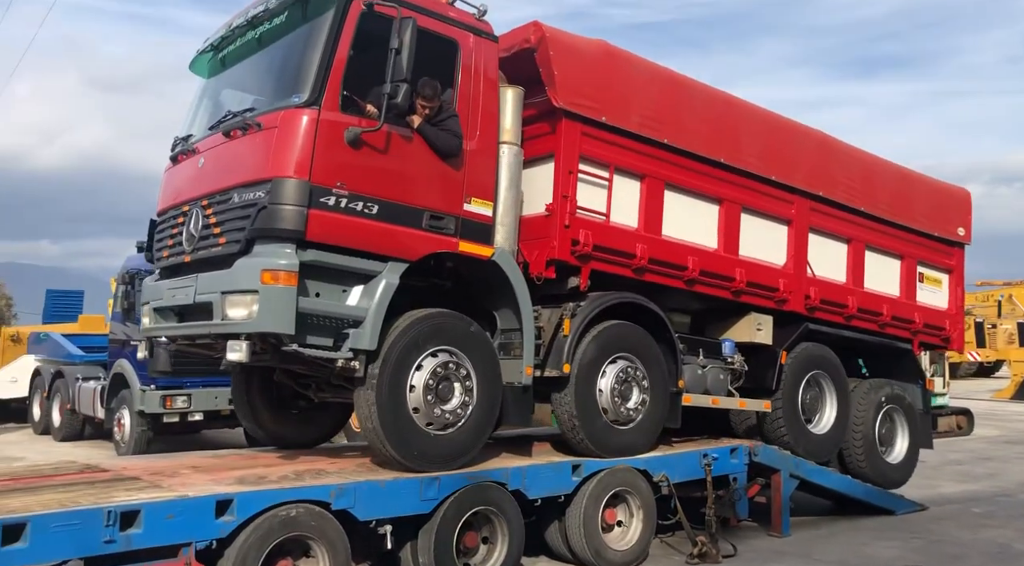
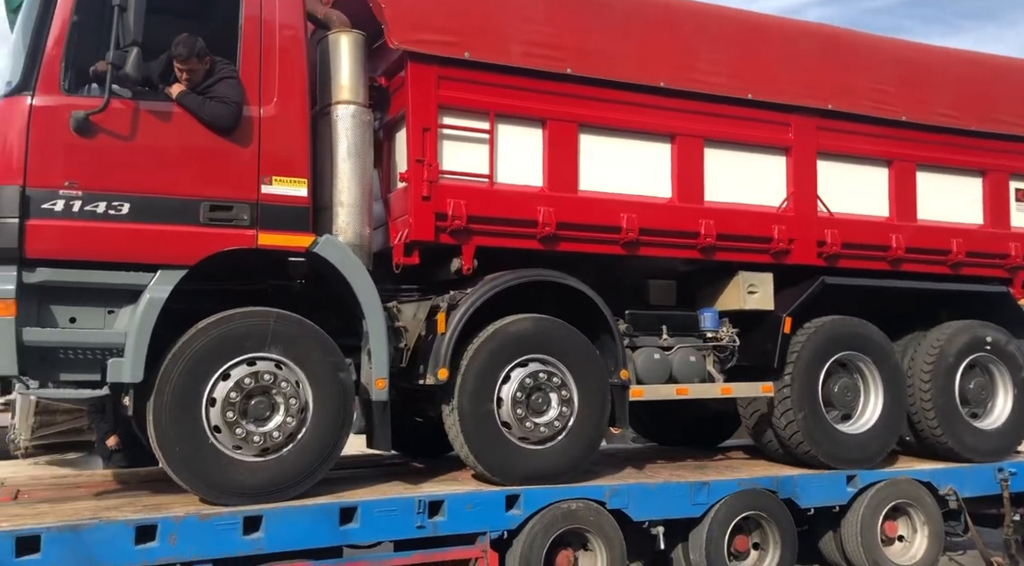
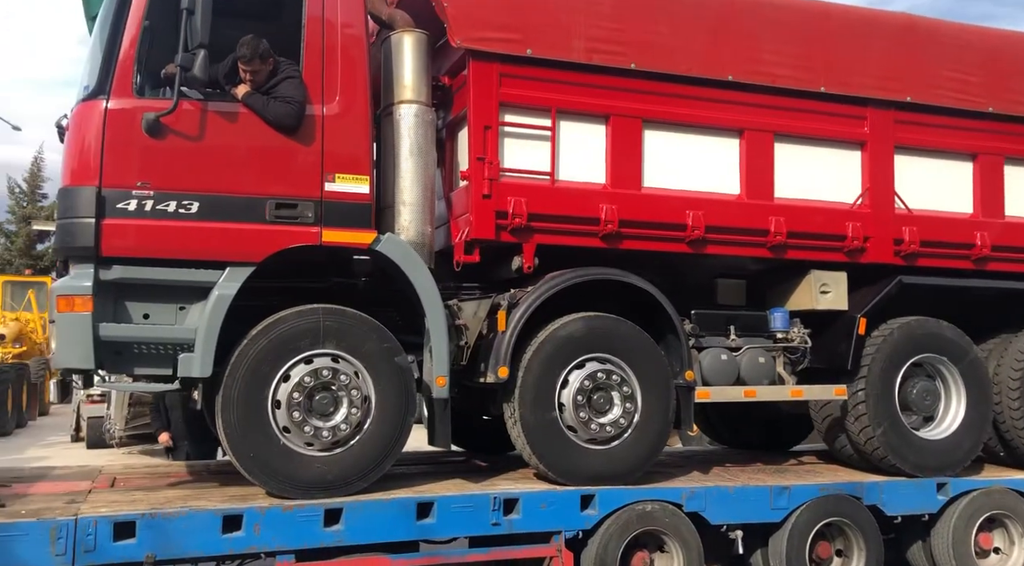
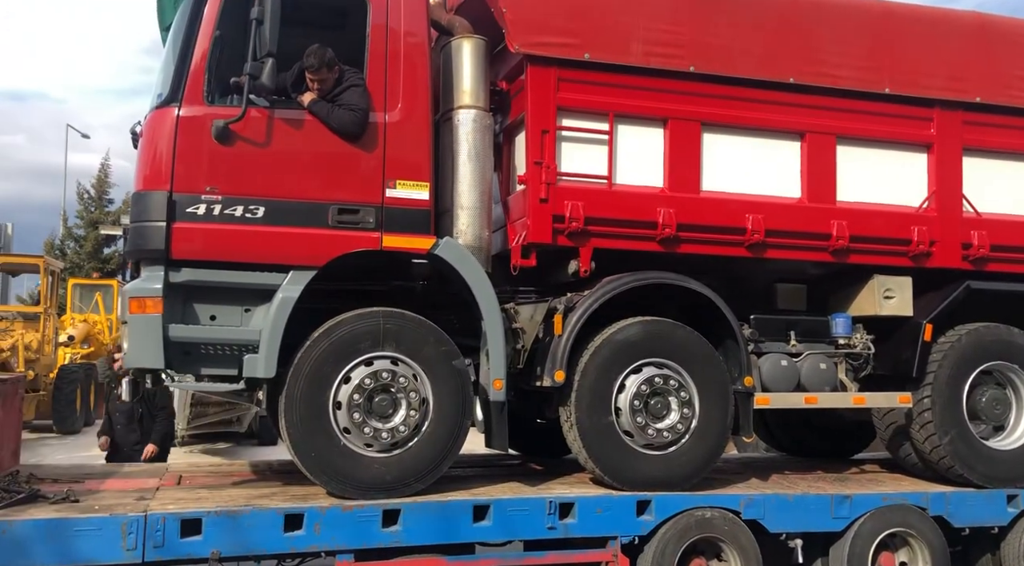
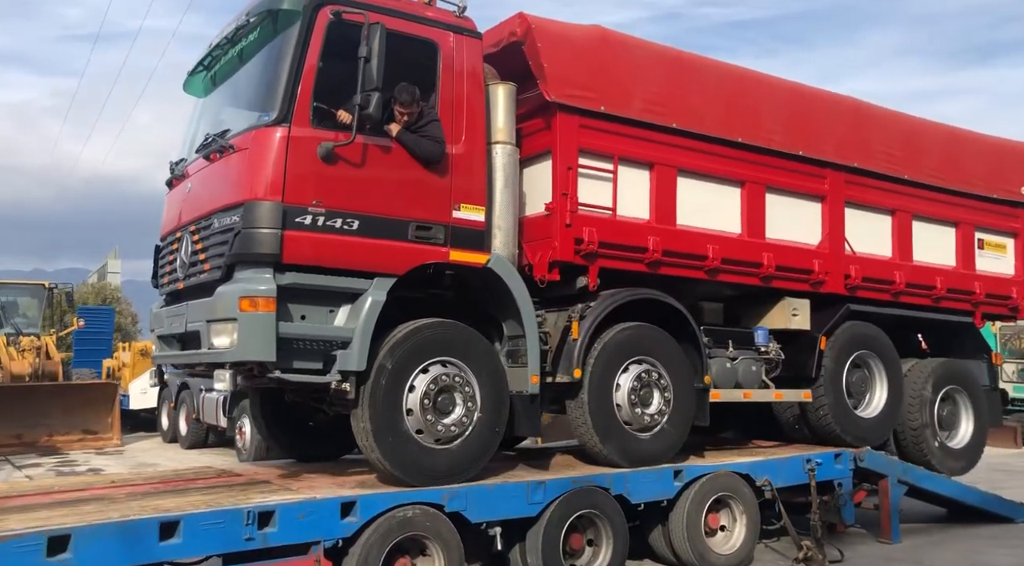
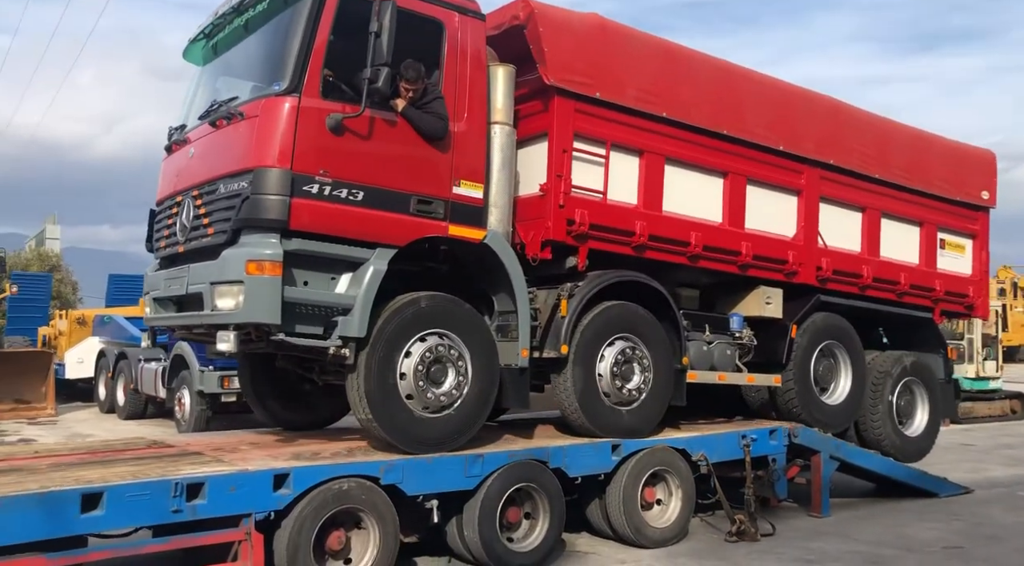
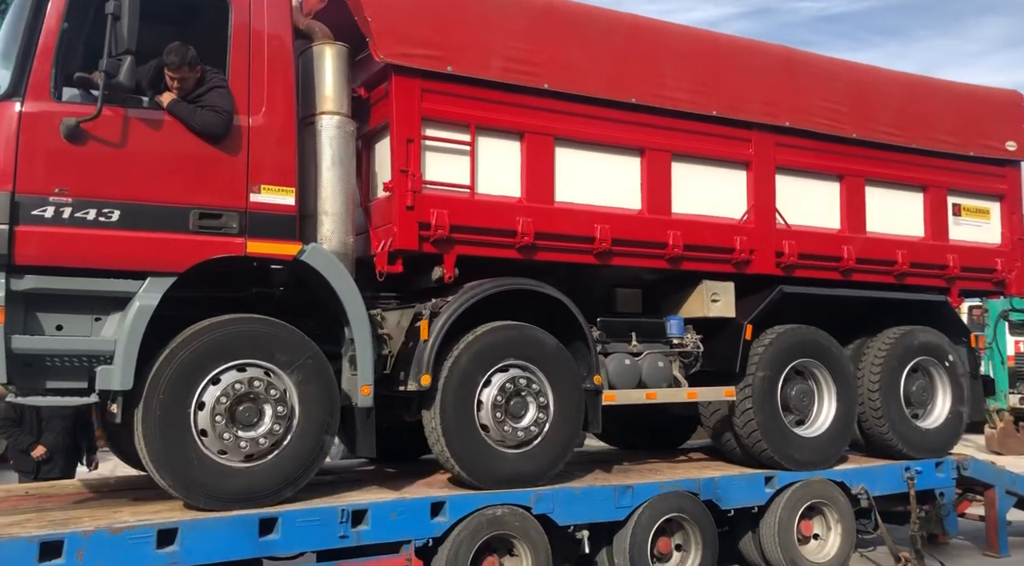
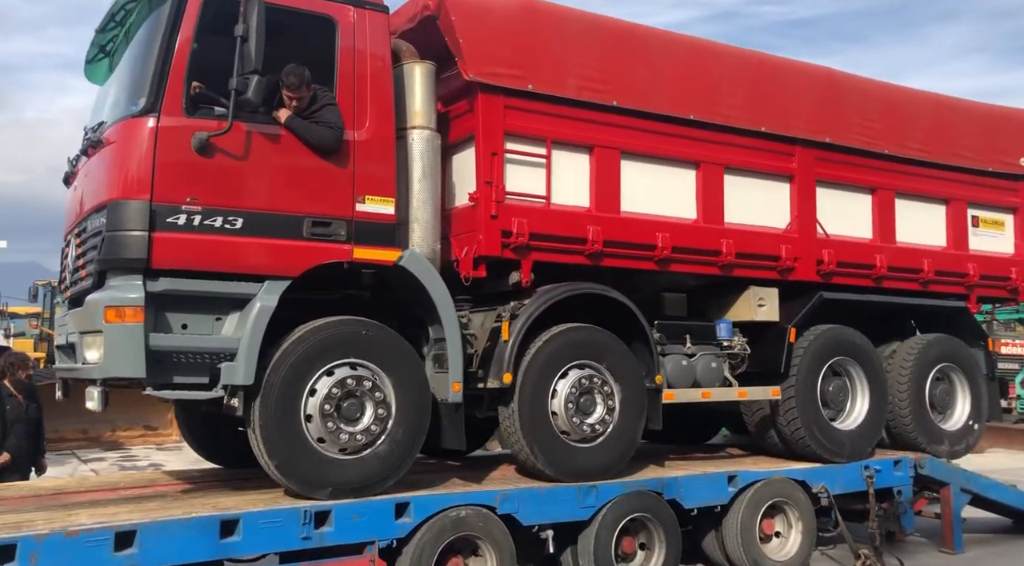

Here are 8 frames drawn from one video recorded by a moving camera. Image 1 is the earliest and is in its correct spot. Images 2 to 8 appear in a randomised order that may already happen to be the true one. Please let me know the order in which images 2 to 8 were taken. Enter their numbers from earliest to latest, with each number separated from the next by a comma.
6, 5, 8, 7, 2, 3, 4
